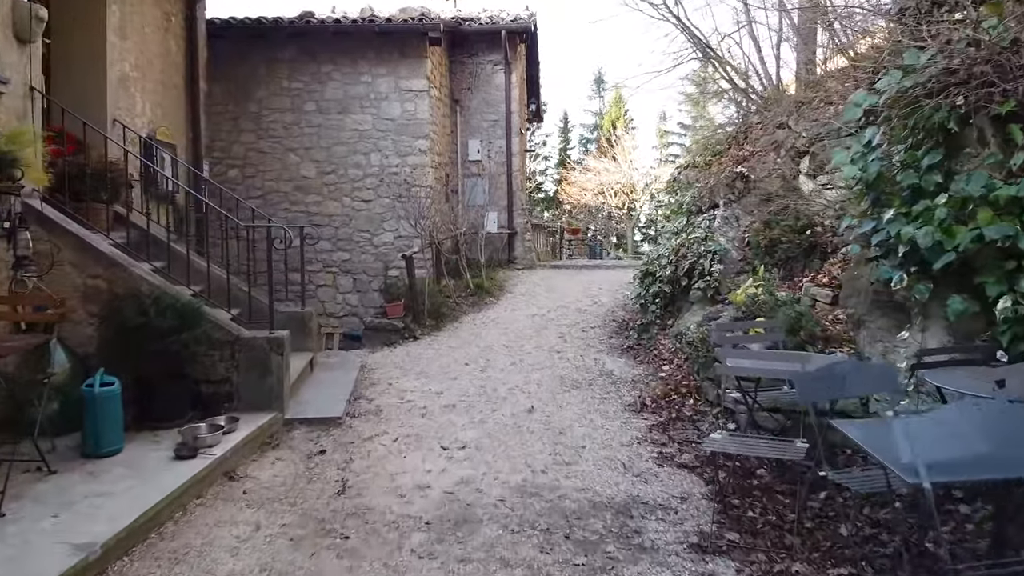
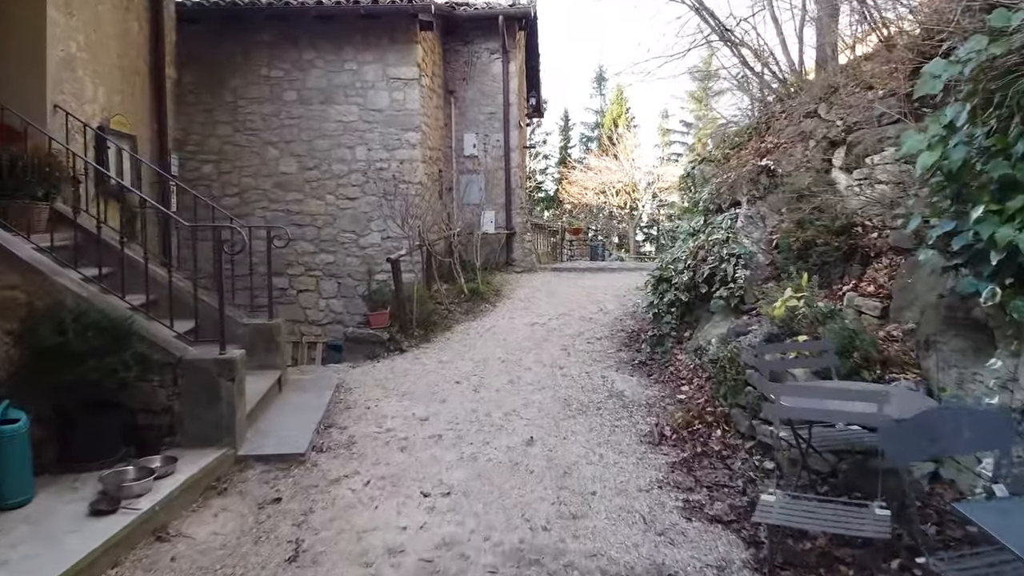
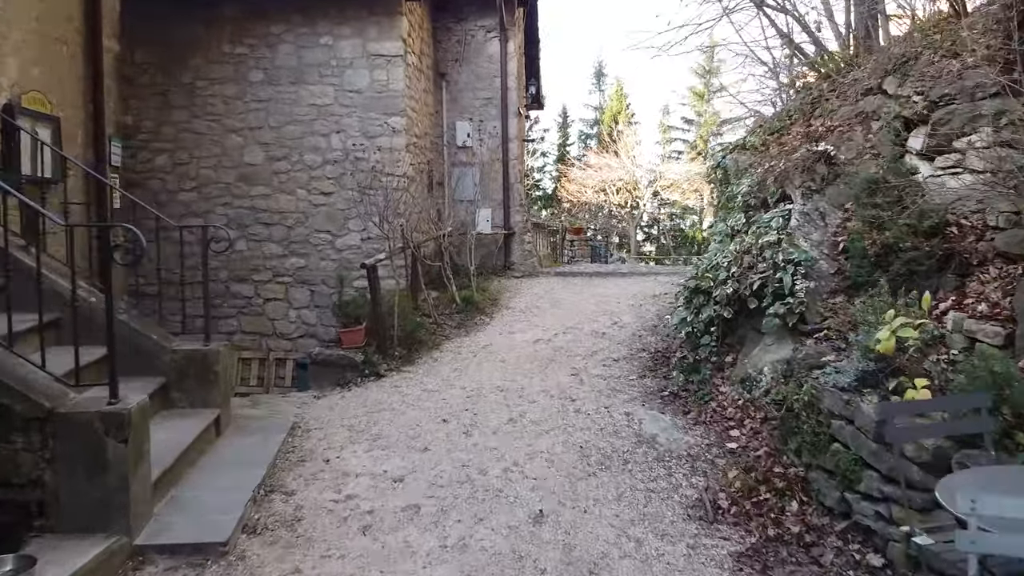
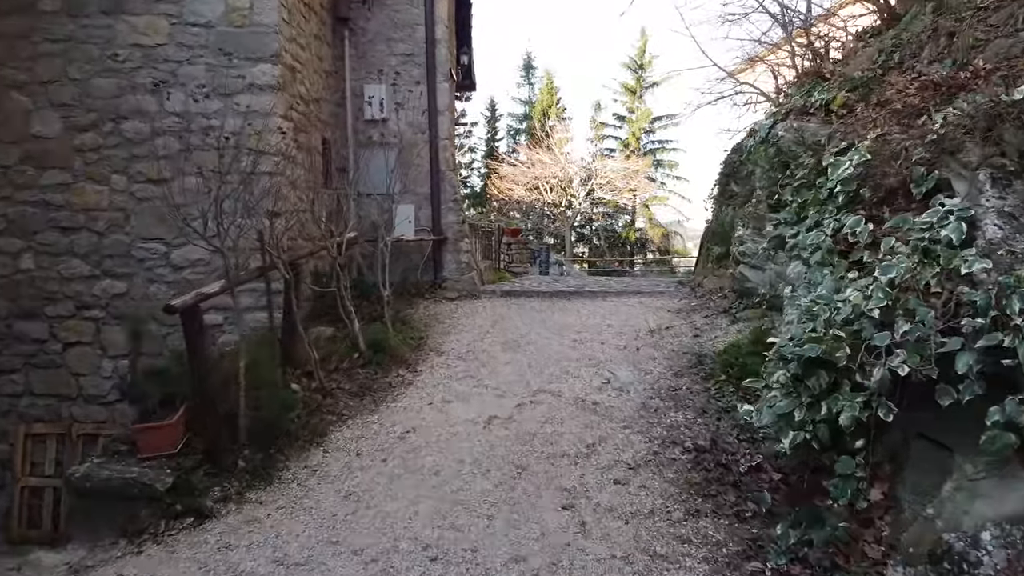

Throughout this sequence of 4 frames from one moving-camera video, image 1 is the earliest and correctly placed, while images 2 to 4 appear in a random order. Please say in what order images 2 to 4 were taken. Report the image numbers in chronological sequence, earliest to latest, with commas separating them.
2, 3, 4
